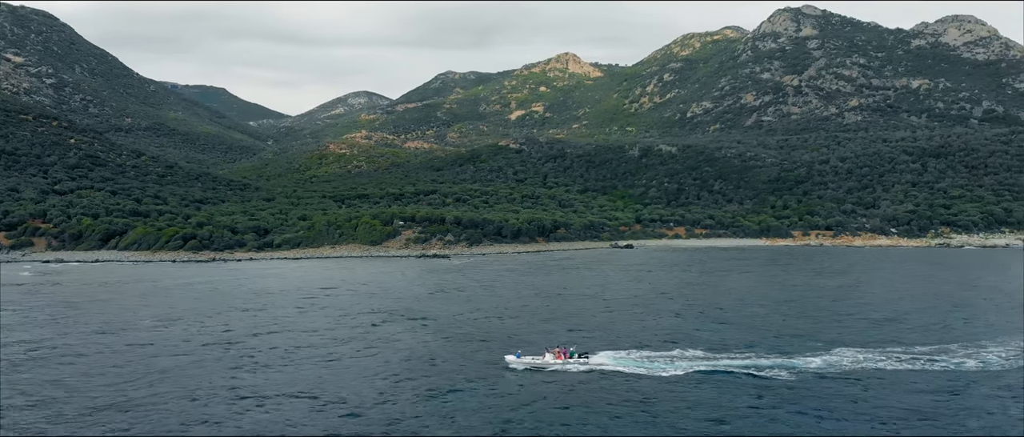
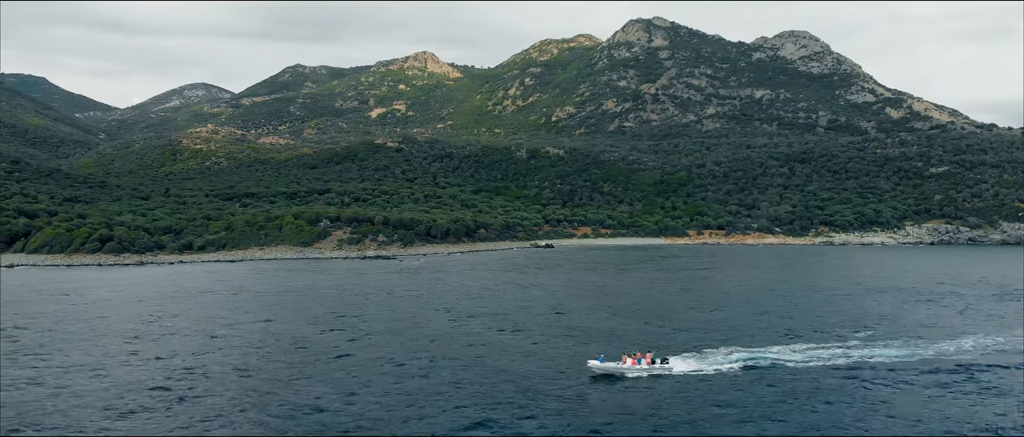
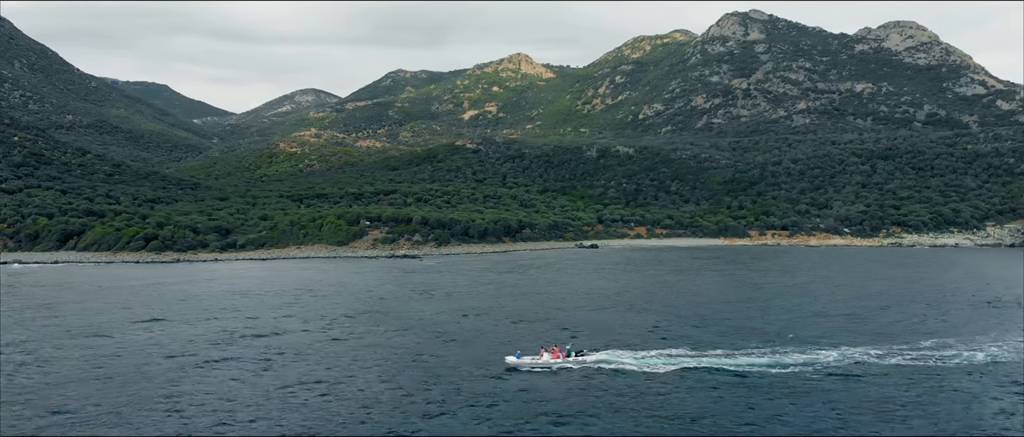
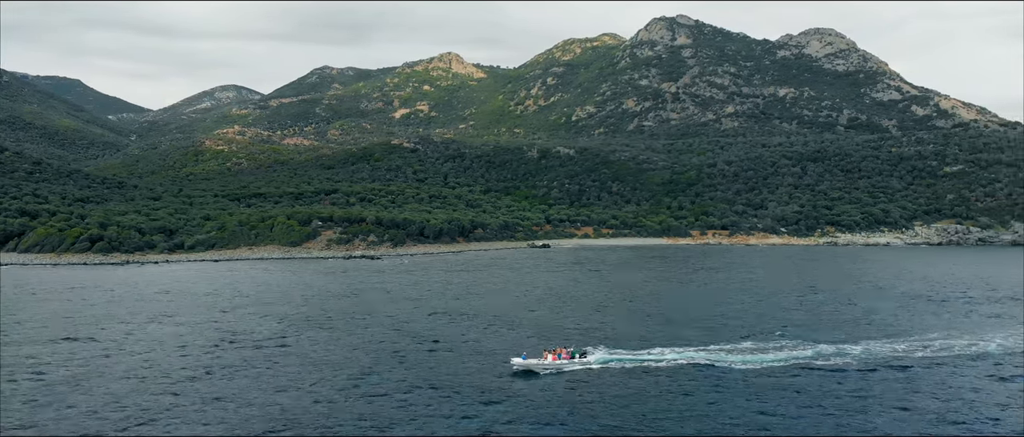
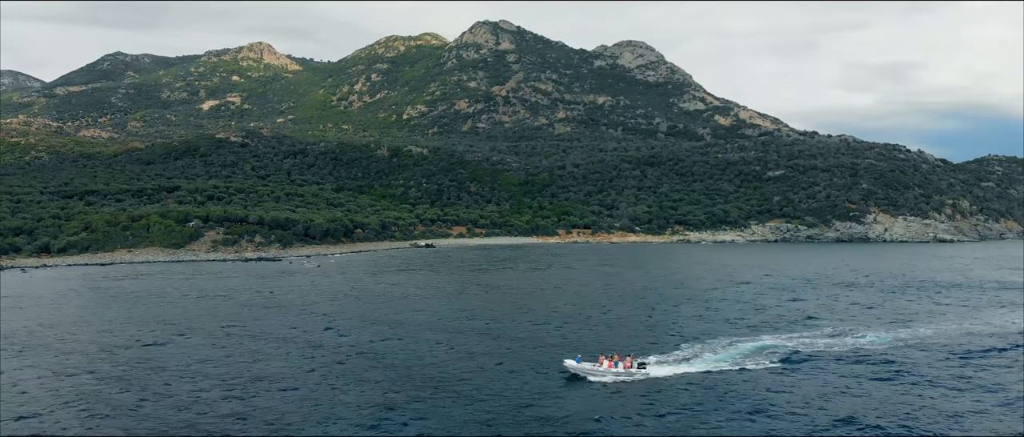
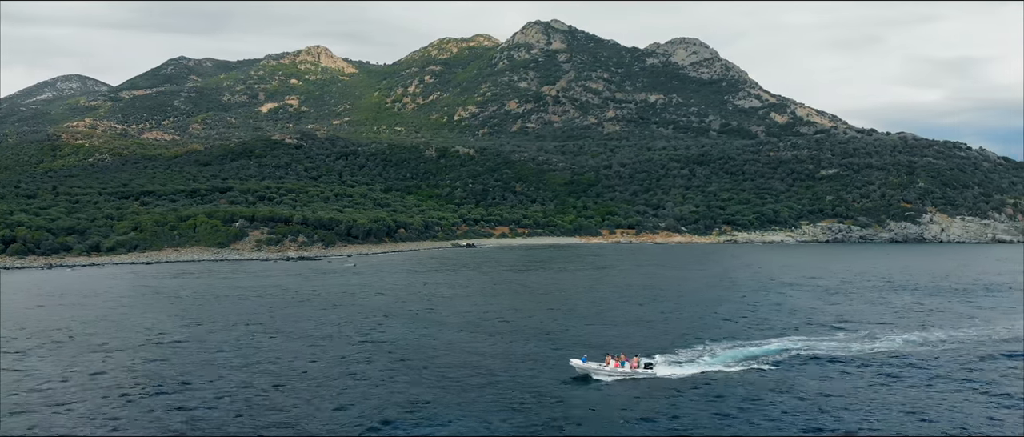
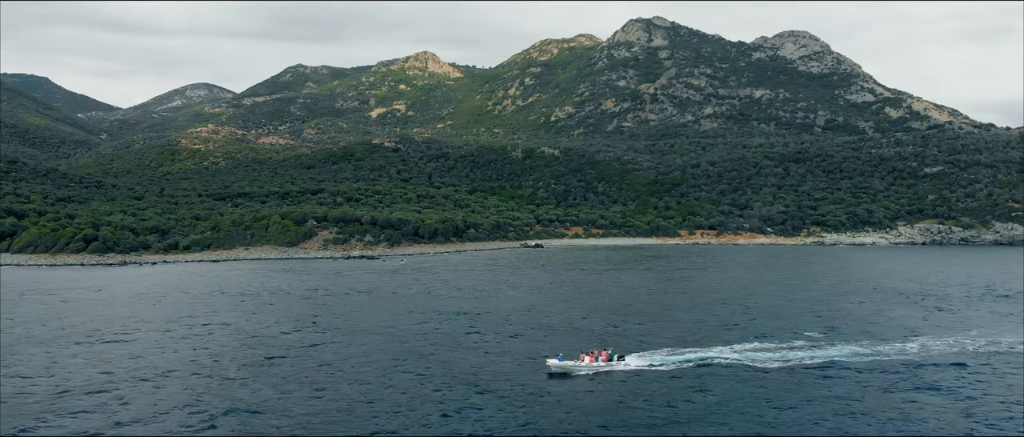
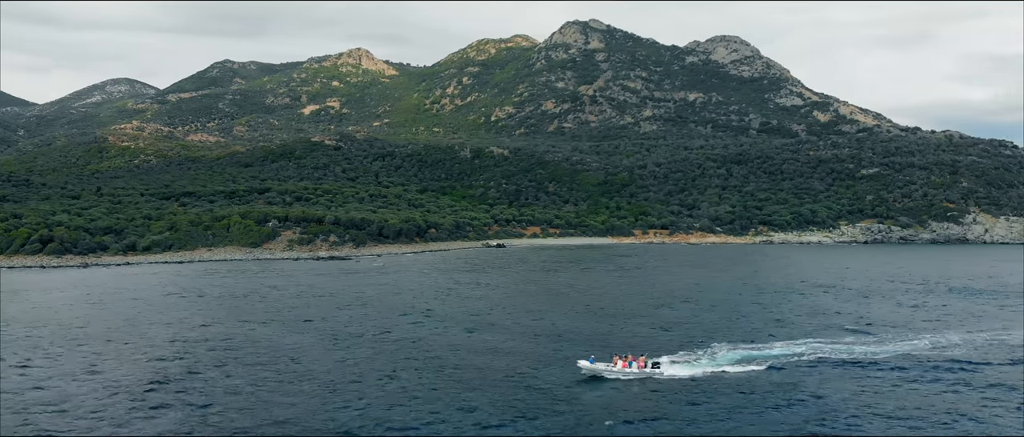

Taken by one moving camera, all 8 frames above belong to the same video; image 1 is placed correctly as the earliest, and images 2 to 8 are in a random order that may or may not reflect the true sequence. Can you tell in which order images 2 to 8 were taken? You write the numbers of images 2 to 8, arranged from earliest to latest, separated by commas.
3, 4, 7, 2, 8, 6, 5
